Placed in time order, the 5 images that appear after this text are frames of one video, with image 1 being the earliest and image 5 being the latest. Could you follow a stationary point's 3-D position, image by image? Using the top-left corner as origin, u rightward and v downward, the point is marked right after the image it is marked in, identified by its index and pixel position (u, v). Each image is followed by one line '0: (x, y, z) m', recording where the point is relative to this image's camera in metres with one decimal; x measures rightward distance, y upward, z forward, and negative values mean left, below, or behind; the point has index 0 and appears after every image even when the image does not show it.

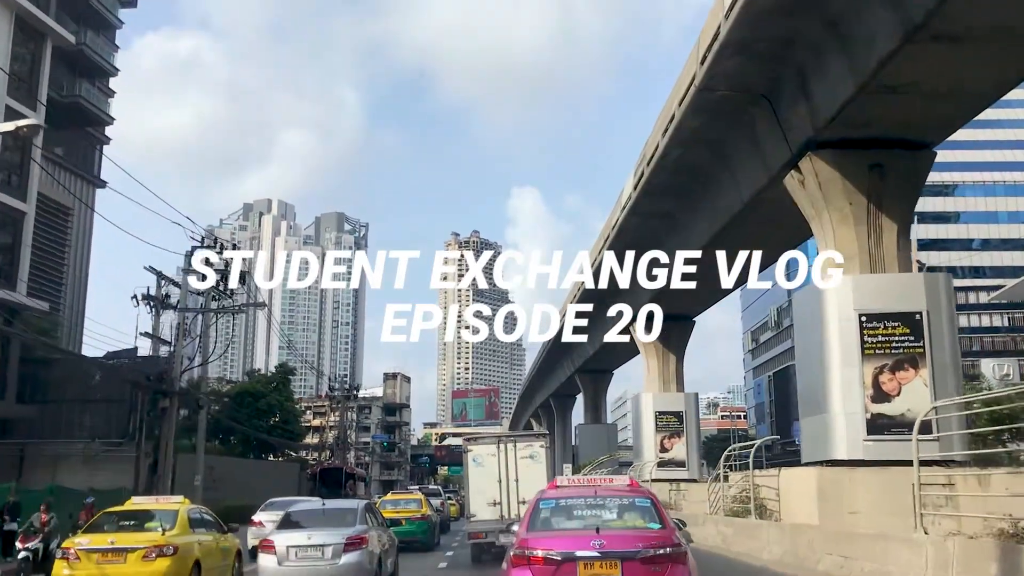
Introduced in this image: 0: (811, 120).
0: (+5.2, +2.9, +15.9) m
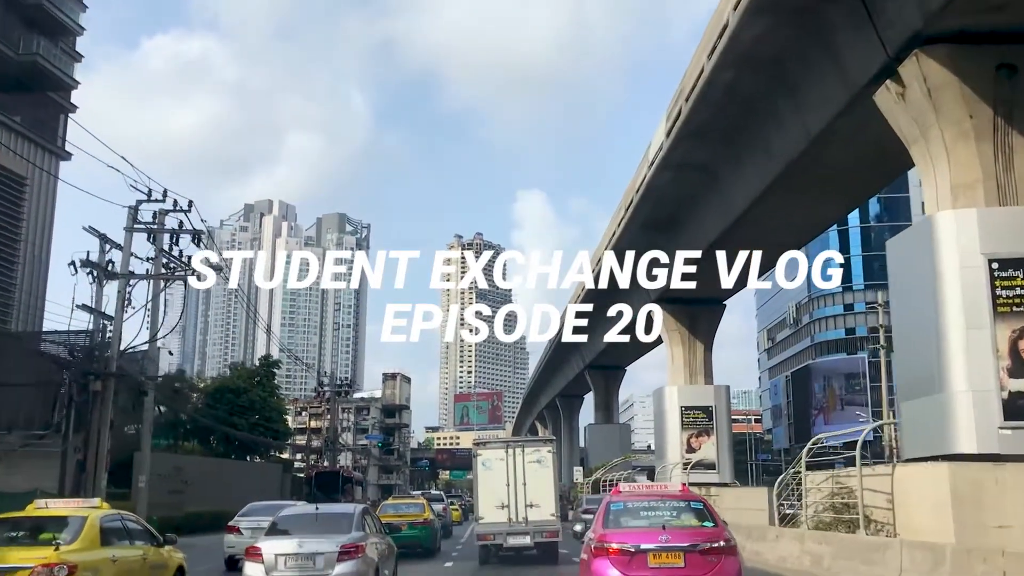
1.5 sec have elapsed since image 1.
0: (+5.4, +3.7, +12.0) m
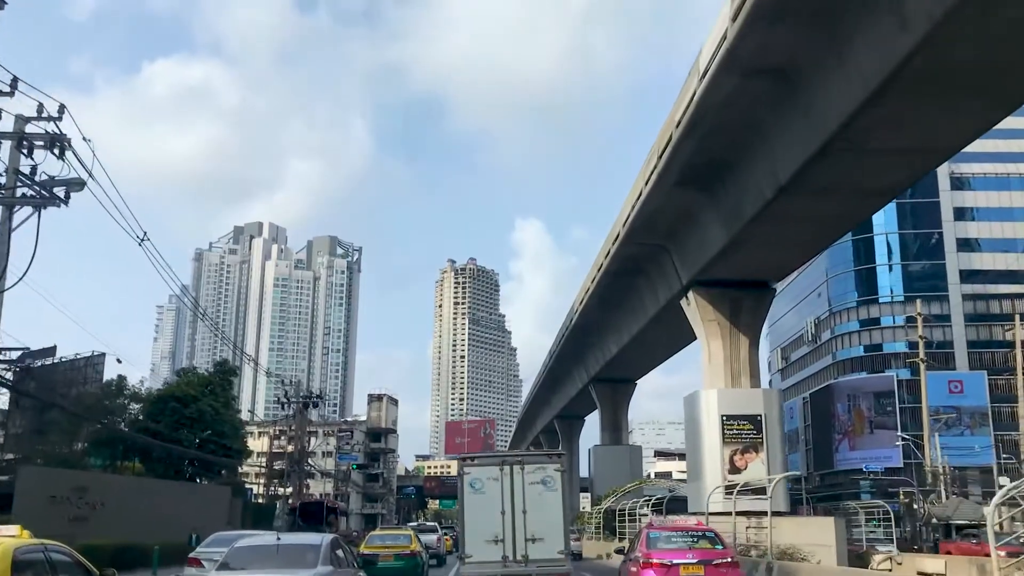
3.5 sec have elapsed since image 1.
0: (+5.5, +4.8, +6.2) m
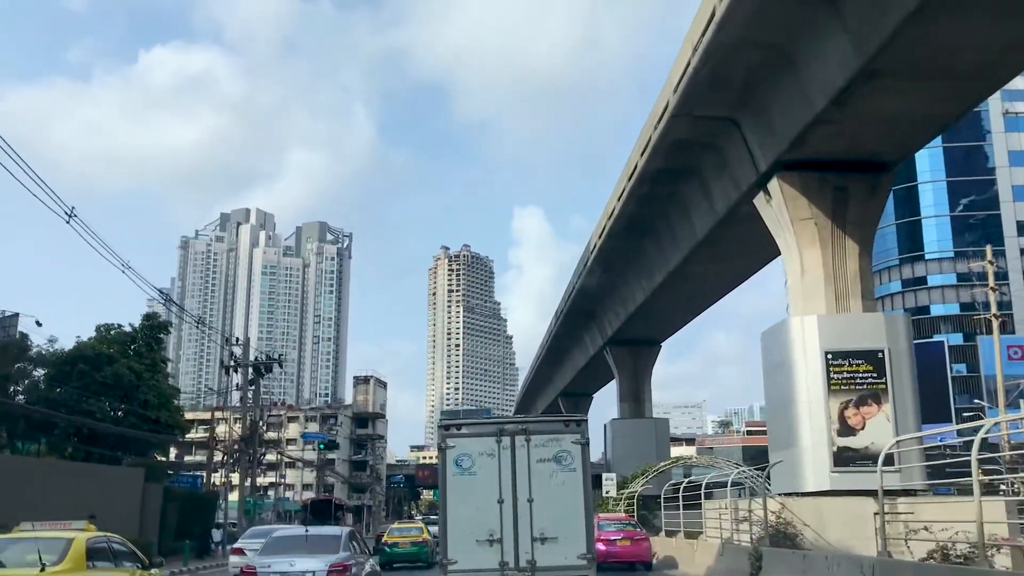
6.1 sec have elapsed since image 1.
0: (+5.7, +6.8, -1.3) m
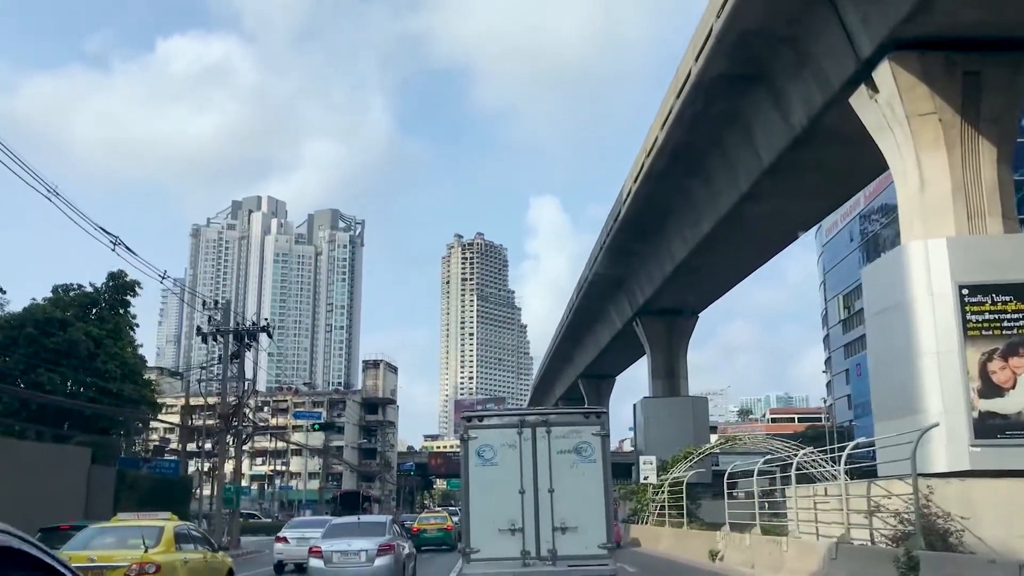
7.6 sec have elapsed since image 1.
0: (+5.7, +7.8, -5.6) m
